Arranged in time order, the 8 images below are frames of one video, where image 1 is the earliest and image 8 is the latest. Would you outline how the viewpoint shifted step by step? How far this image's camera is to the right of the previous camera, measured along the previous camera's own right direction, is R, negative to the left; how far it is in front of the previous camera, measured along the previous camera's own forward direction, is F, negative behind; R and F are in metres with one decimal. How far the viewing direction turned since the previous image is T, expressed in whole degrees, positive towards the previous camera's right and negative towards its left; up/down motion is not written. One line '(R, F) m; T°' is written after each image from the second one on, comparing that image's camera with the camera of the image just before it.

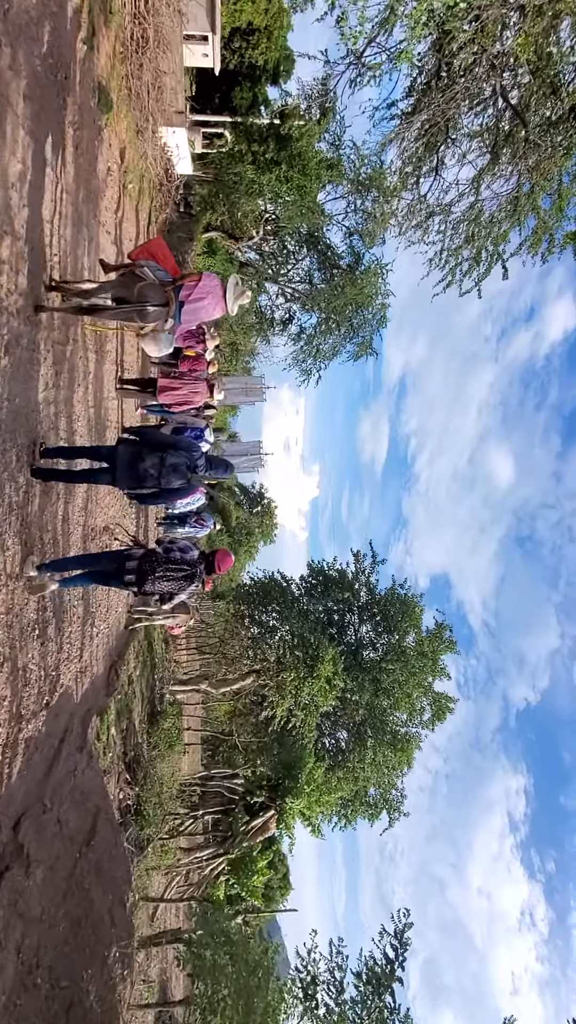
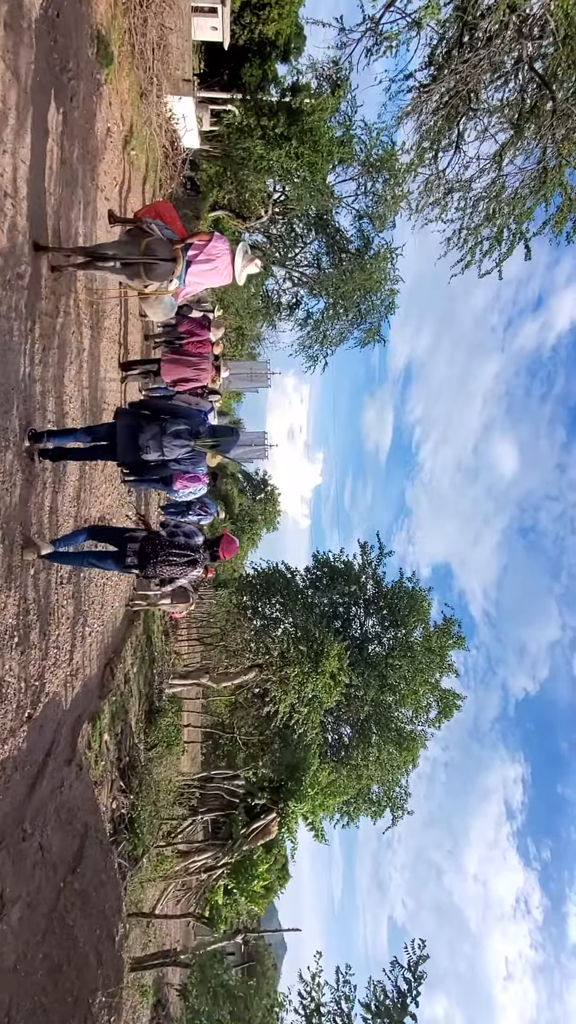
(-0.1, +0.6) m; 0°
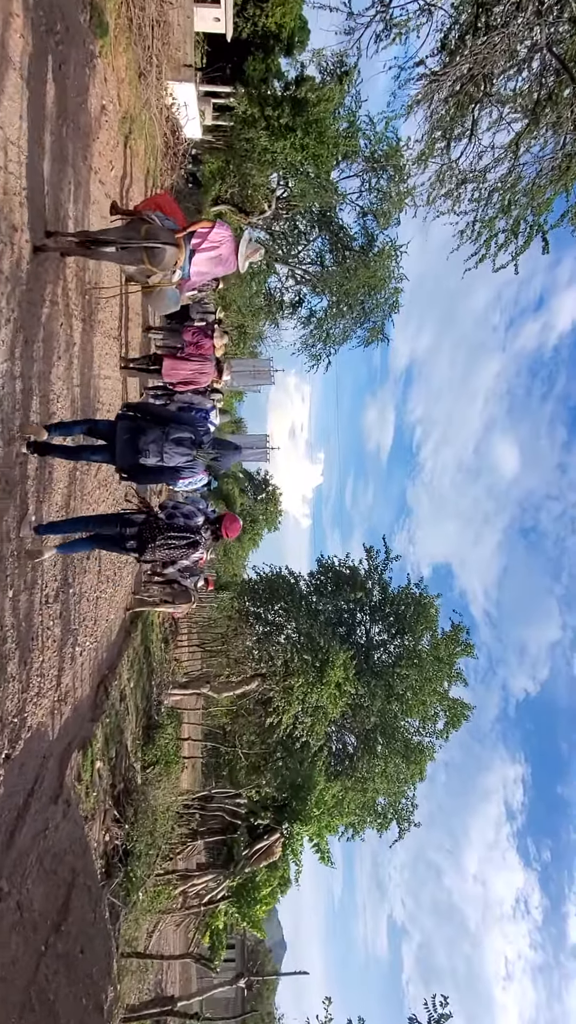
(-0.1, +0.6) m; 0°
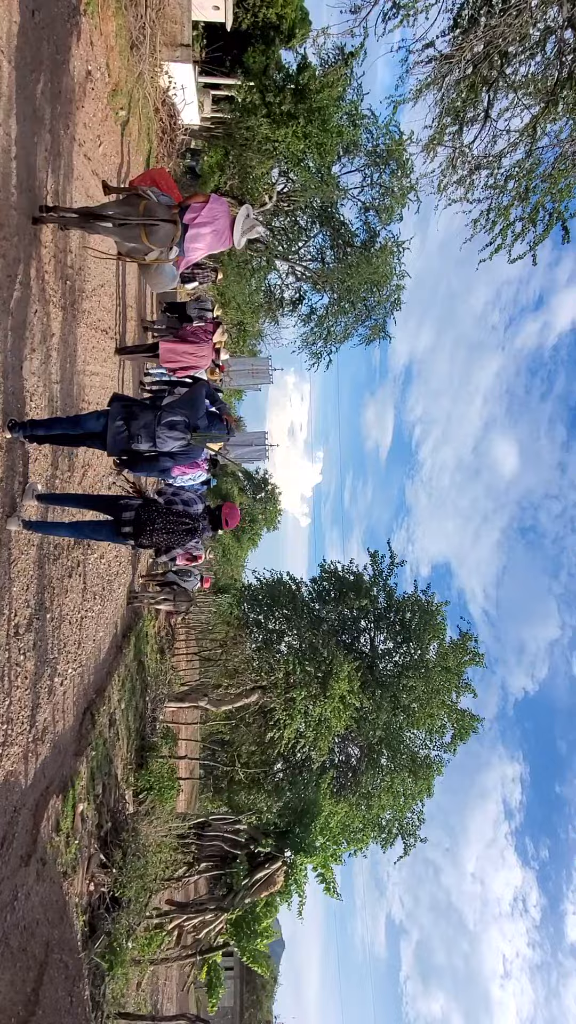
(-0.1, +0.7) m; 0°
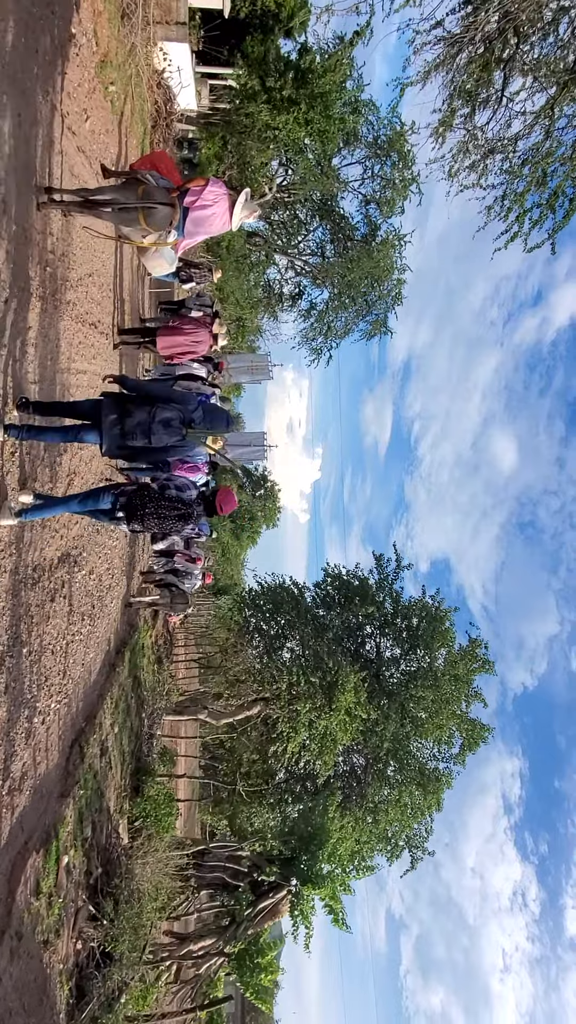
(-0.1, +0.7) m; 0°
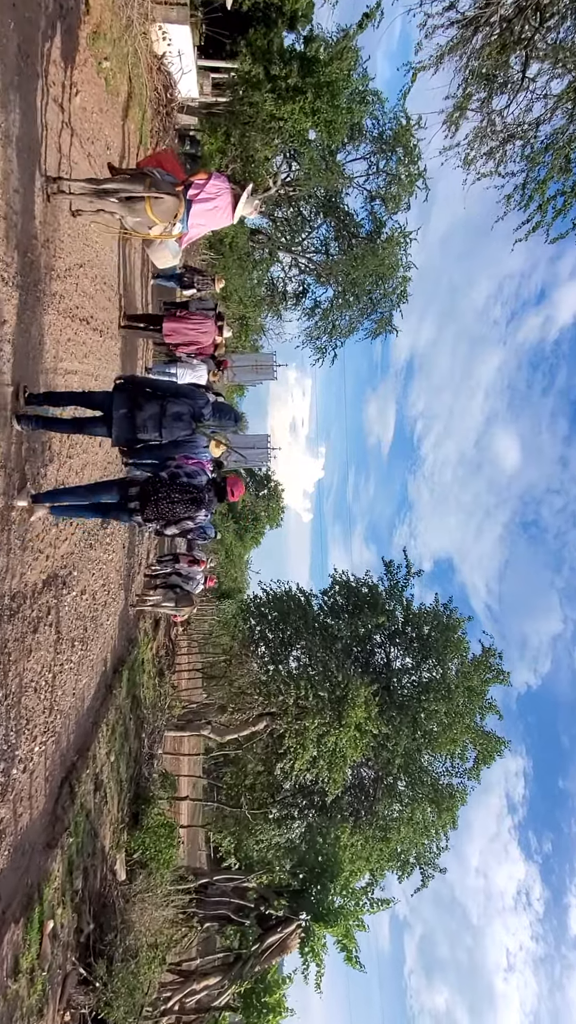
(-0.1, +0.6) m; 0°
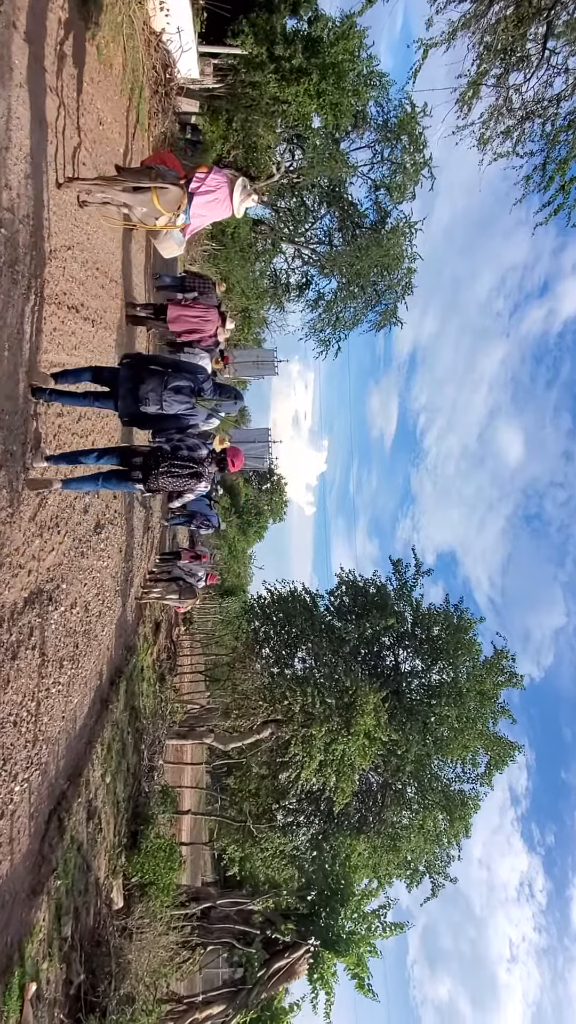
(0.0, +0.5) m; 0°
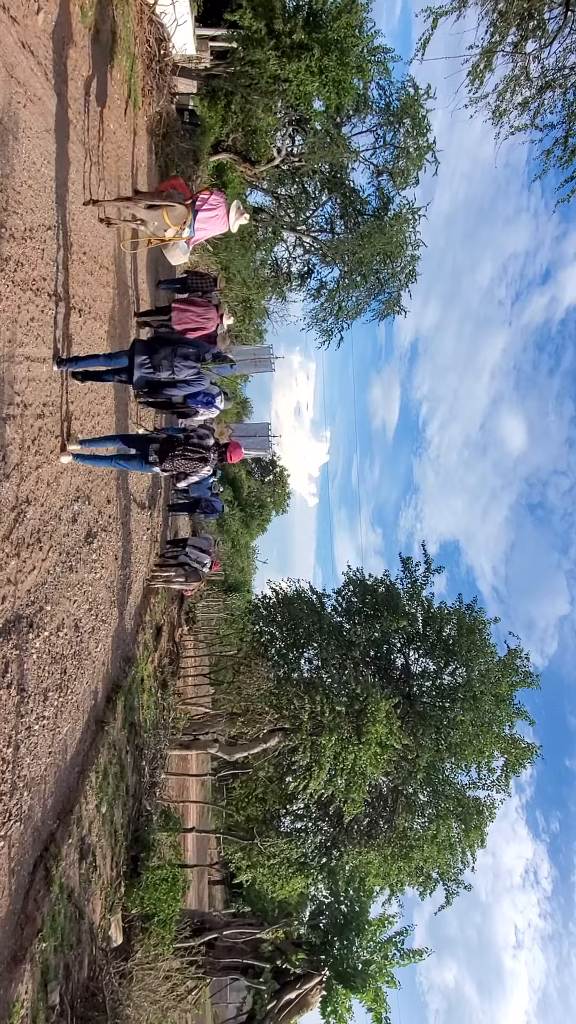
(0.0, +0.6) m; 0°
